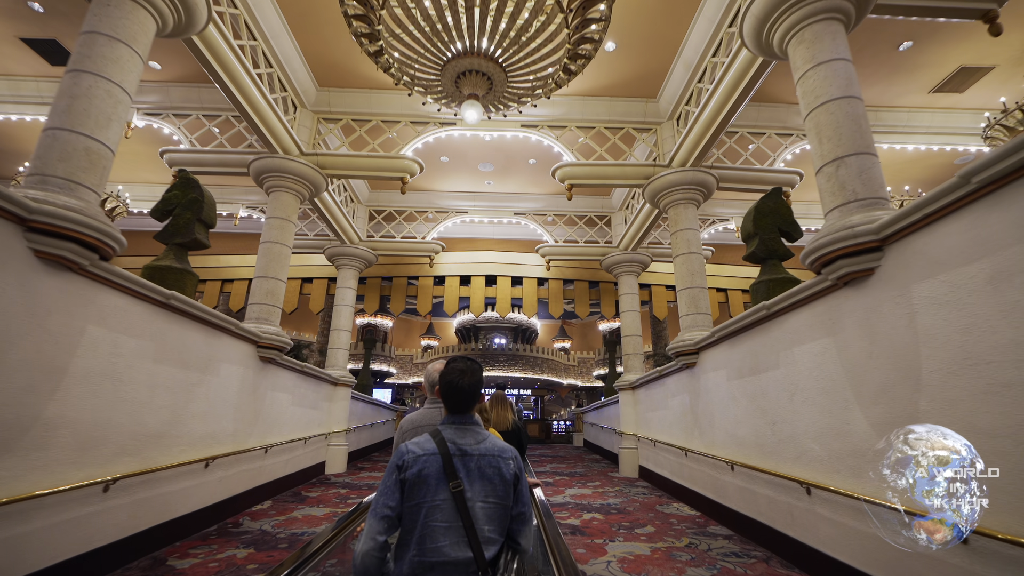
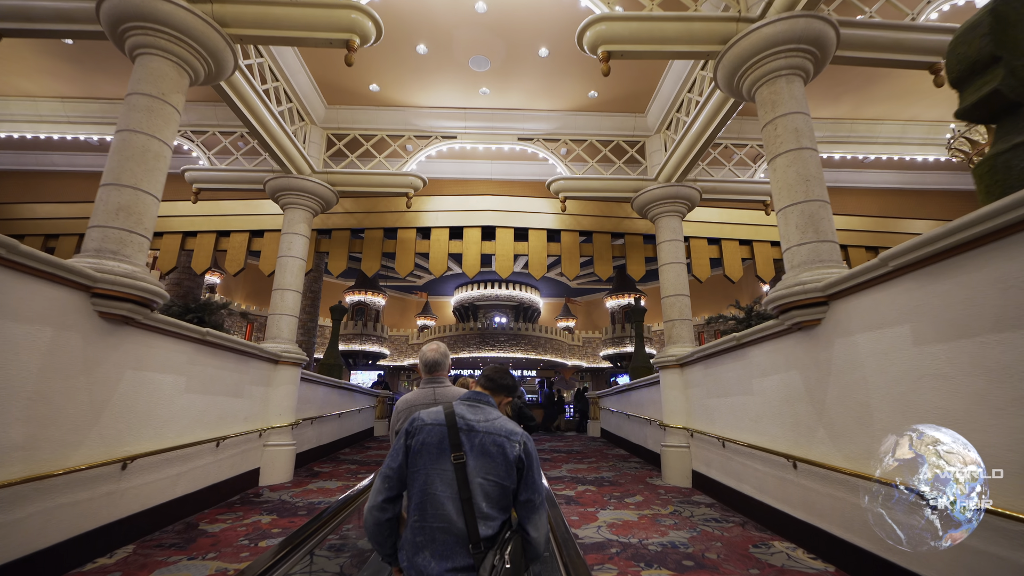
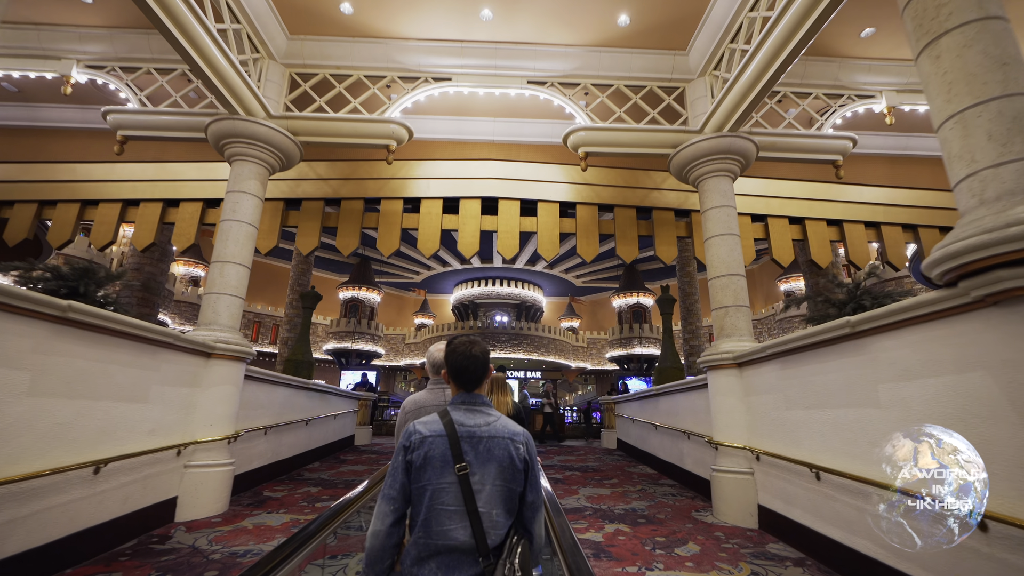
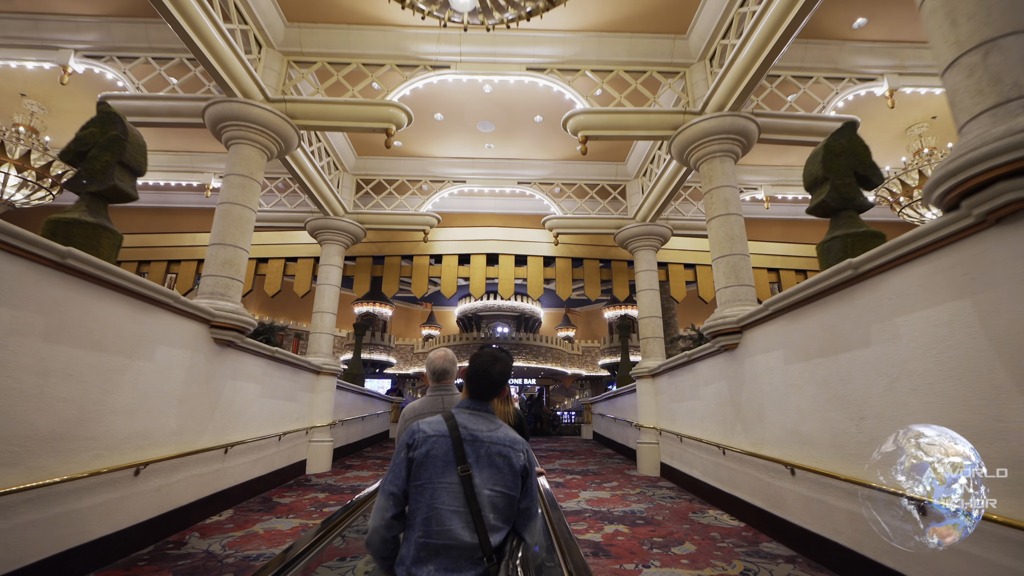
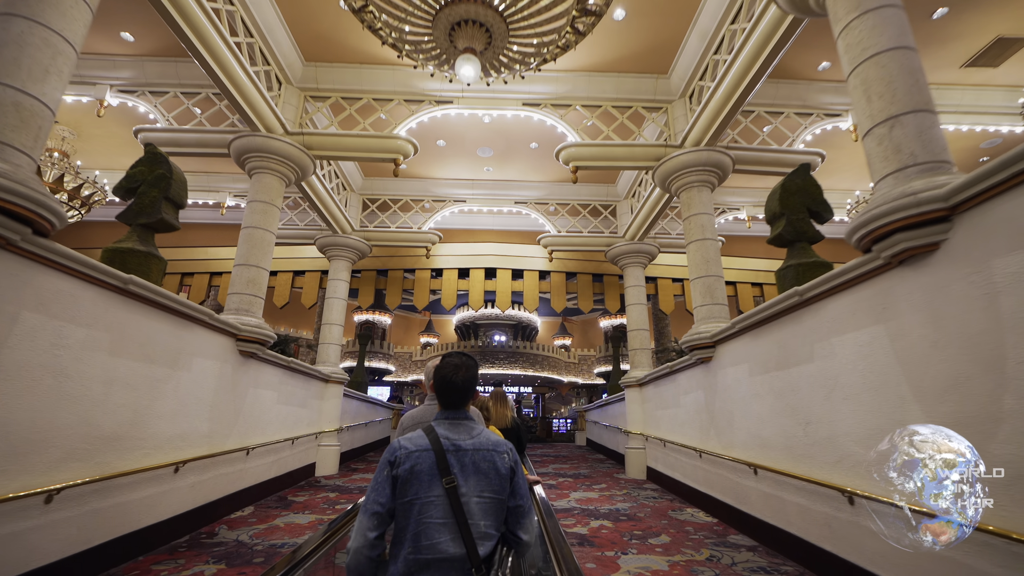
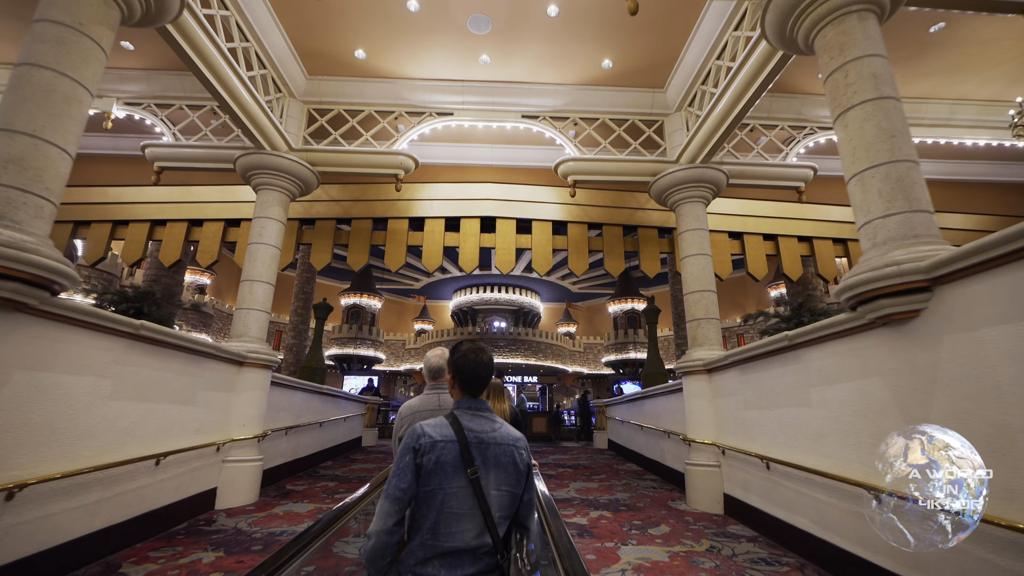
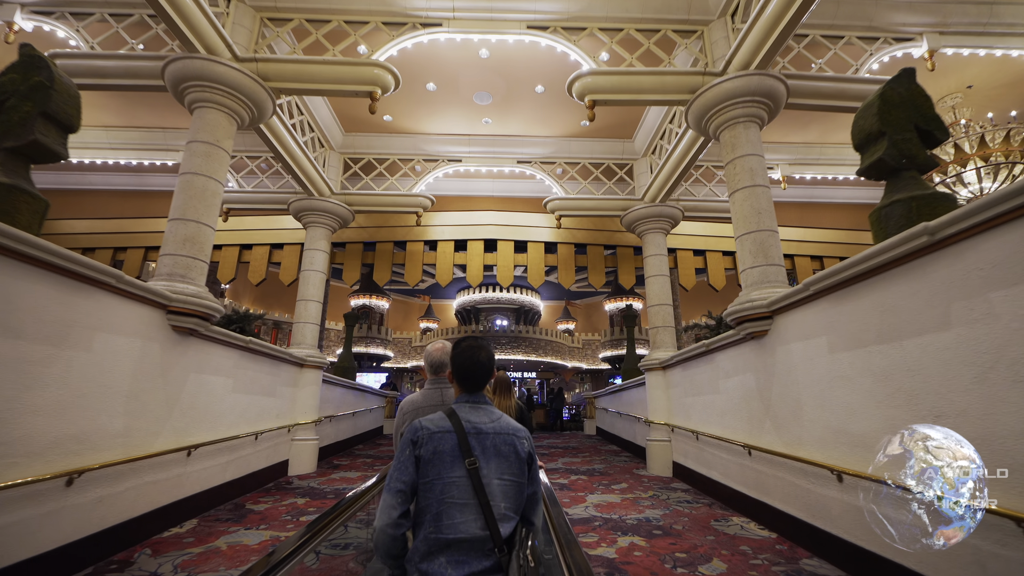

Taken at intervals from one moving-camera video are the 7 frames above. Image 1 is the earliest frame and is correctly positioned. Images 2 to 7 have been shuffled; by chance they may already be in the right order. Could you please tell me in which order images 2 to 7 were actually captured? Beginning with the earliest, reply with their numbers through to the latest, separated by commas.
5, 4, 7, 2, 6, 3
